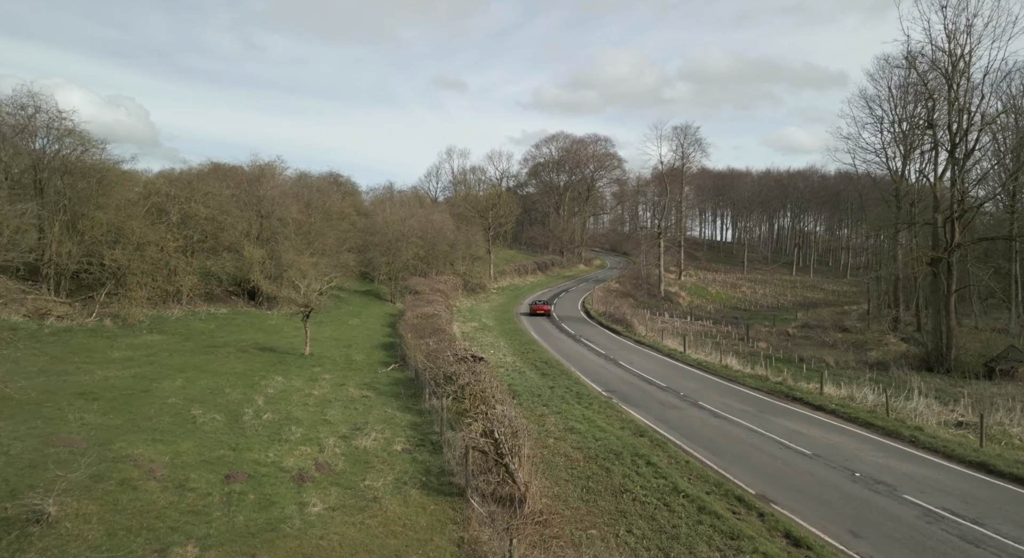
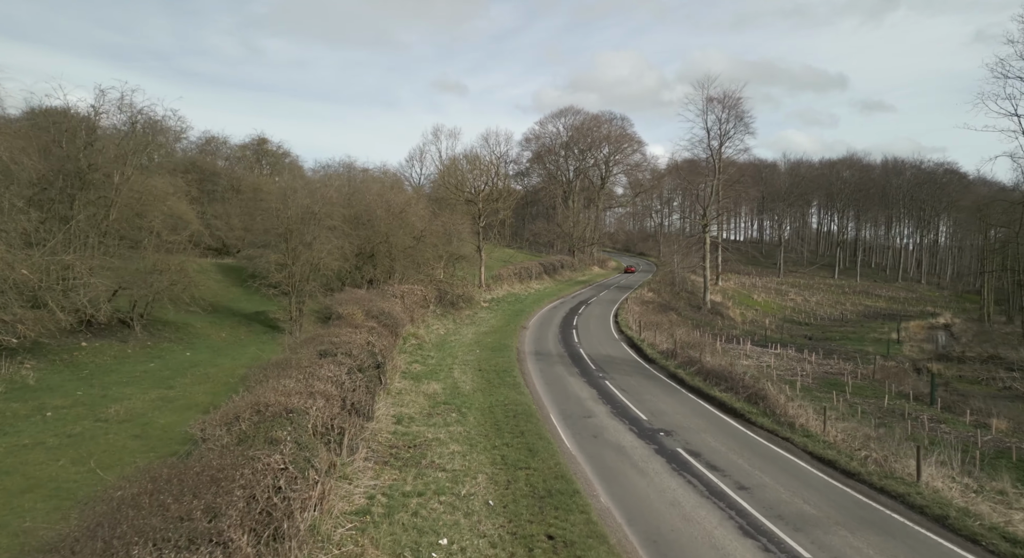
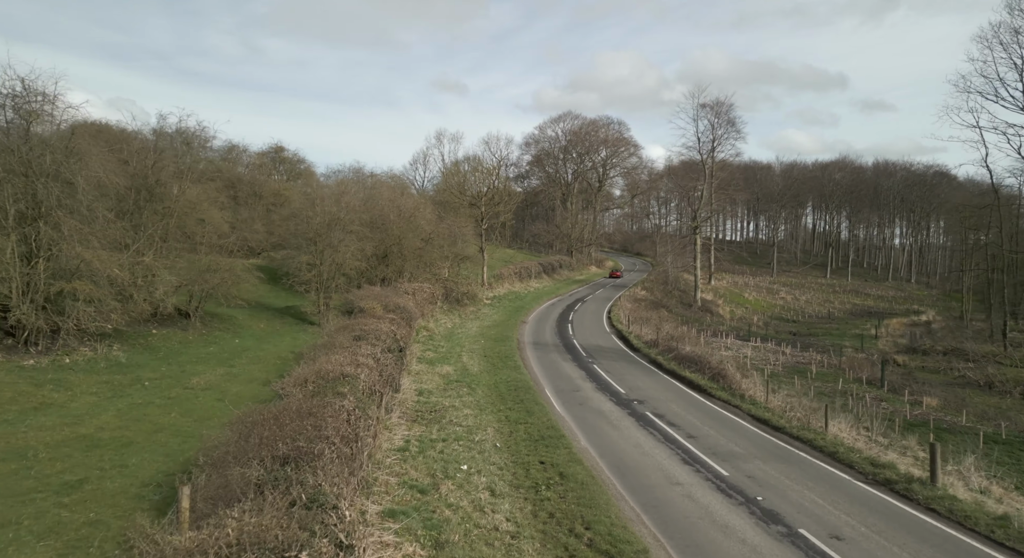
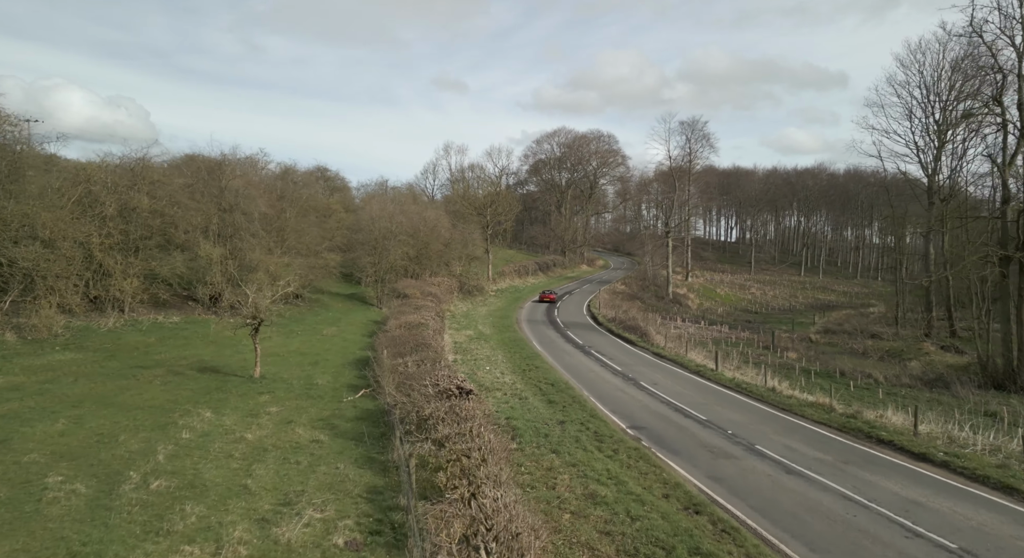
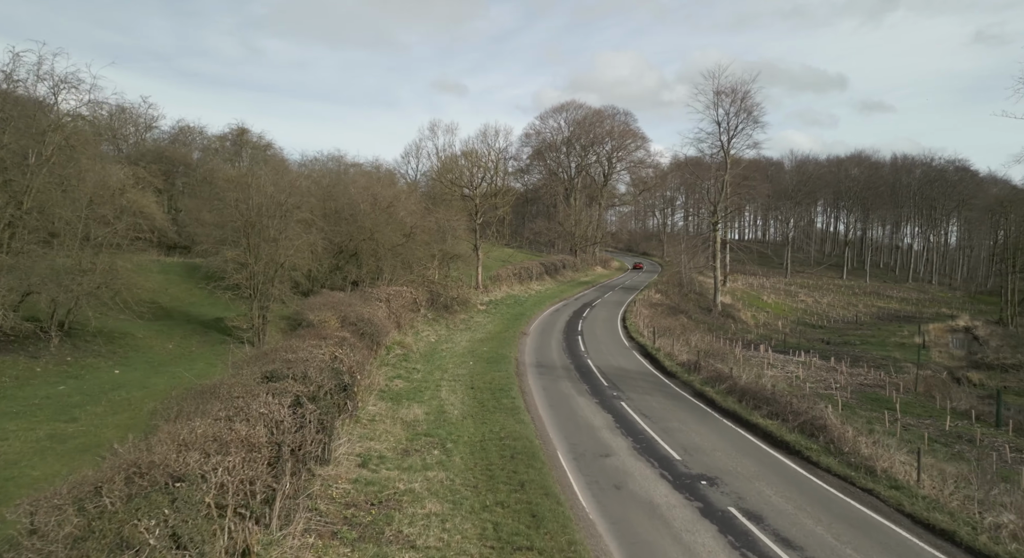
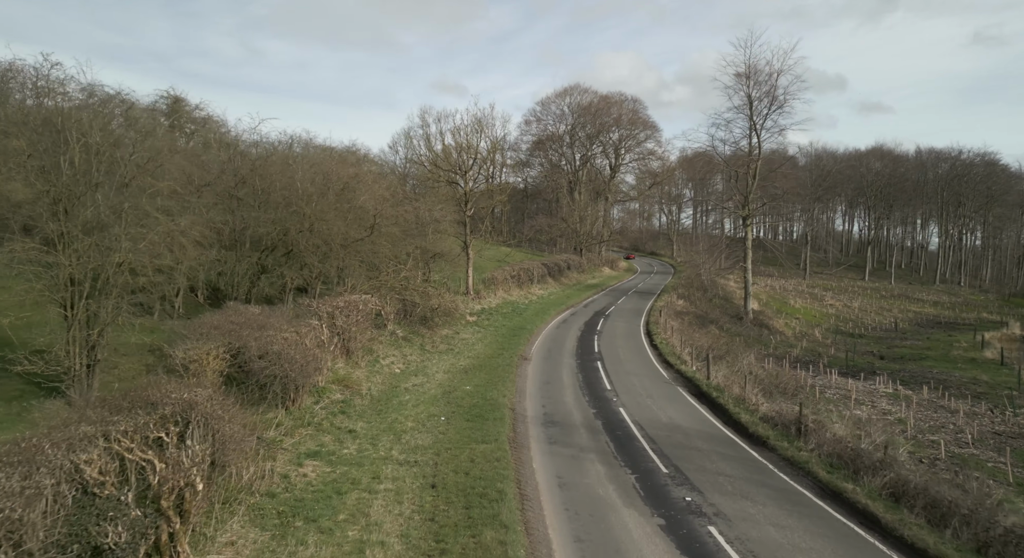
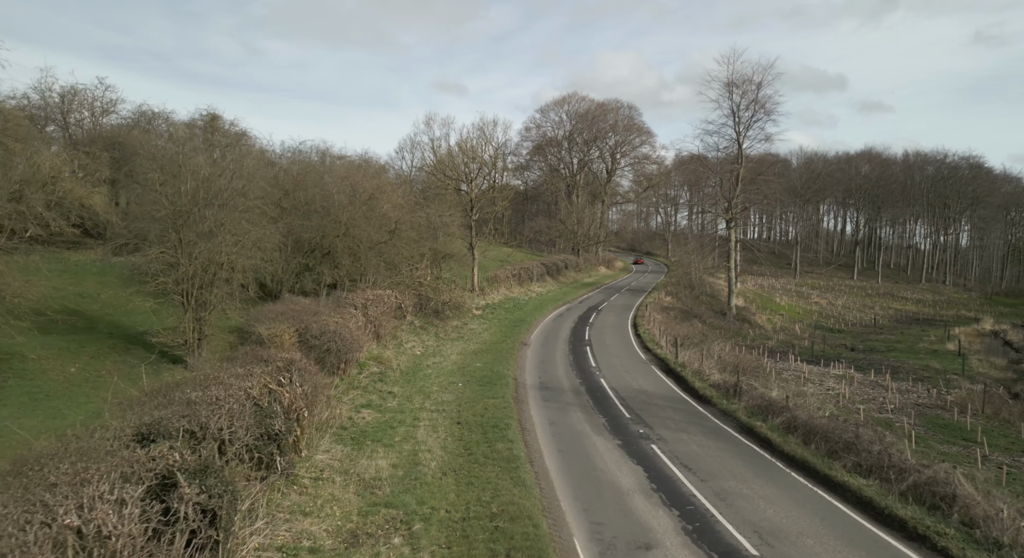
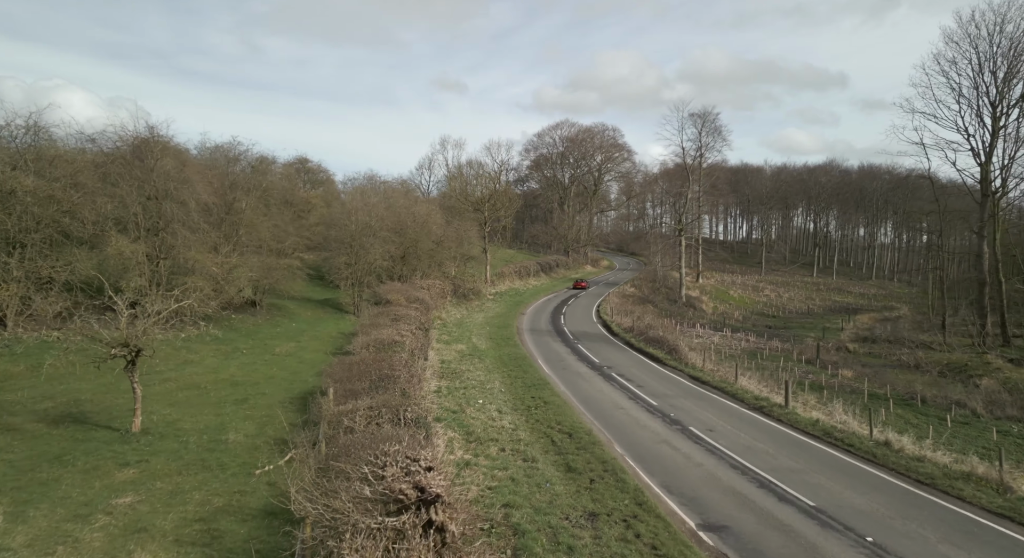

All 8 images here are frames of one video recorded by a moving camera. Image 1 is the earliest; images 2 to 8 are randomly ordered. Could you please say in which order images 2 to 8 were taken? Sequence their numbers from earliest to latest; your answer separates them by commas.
4, 8, 3, 2, 5, 7, 6
